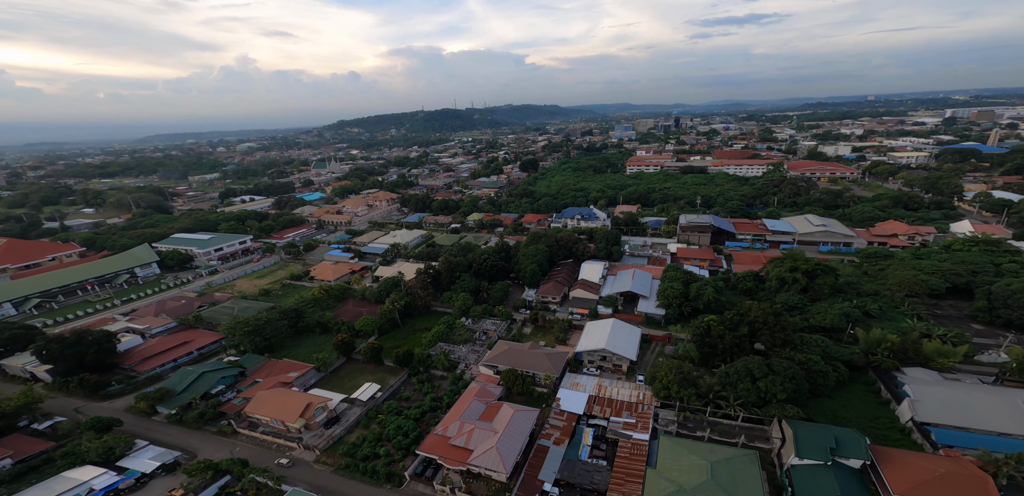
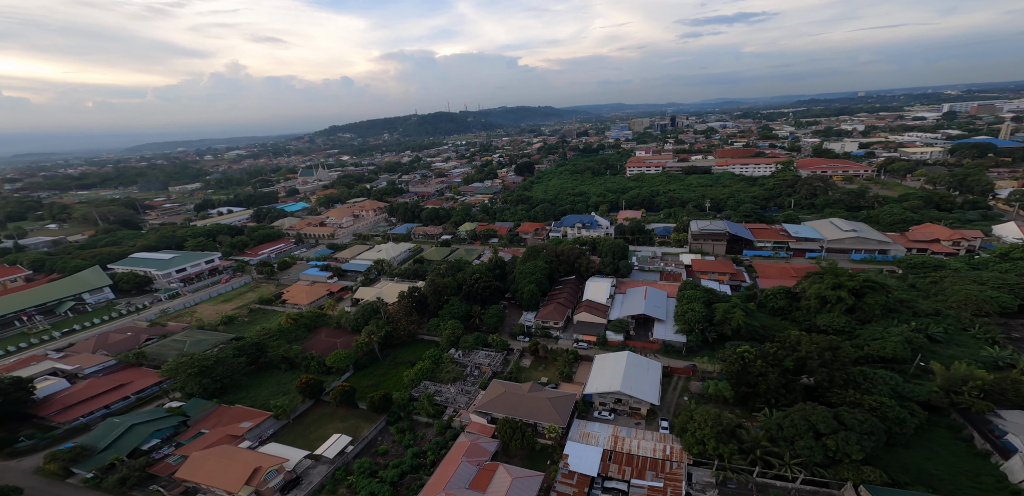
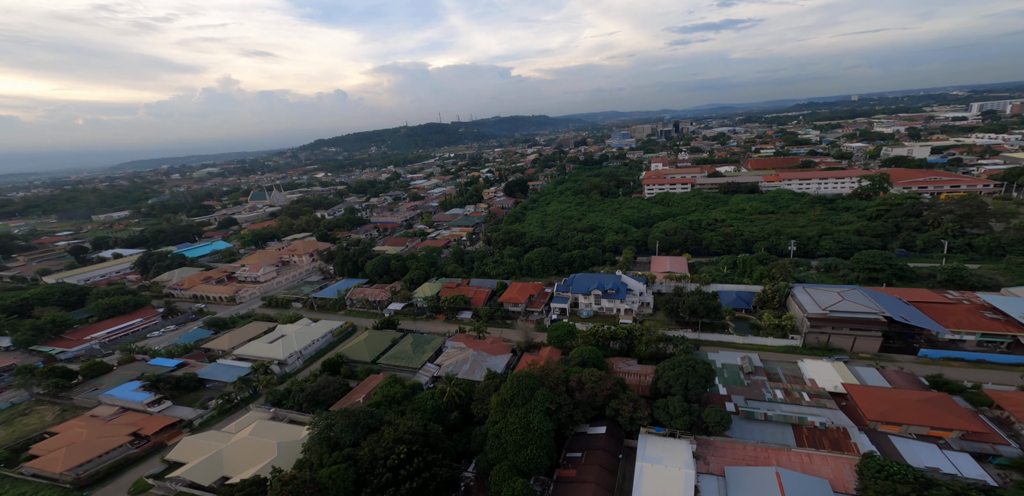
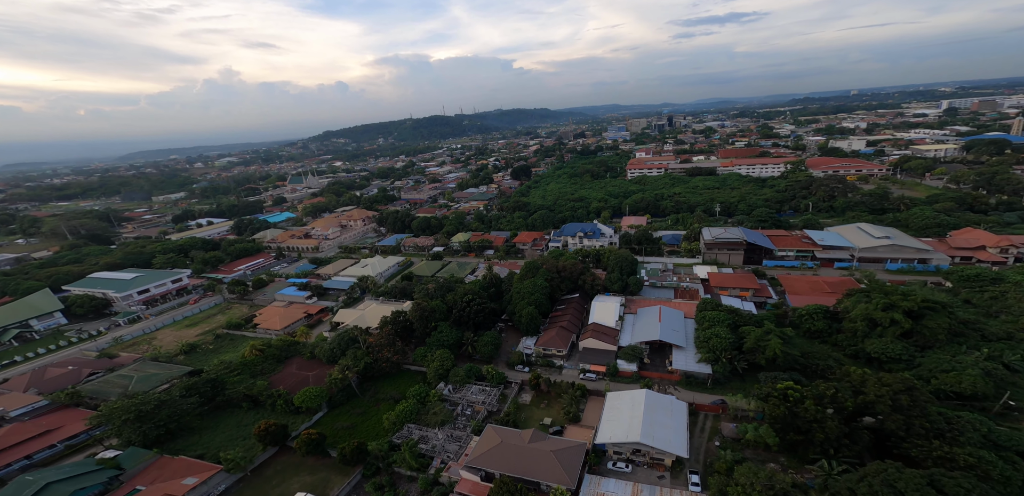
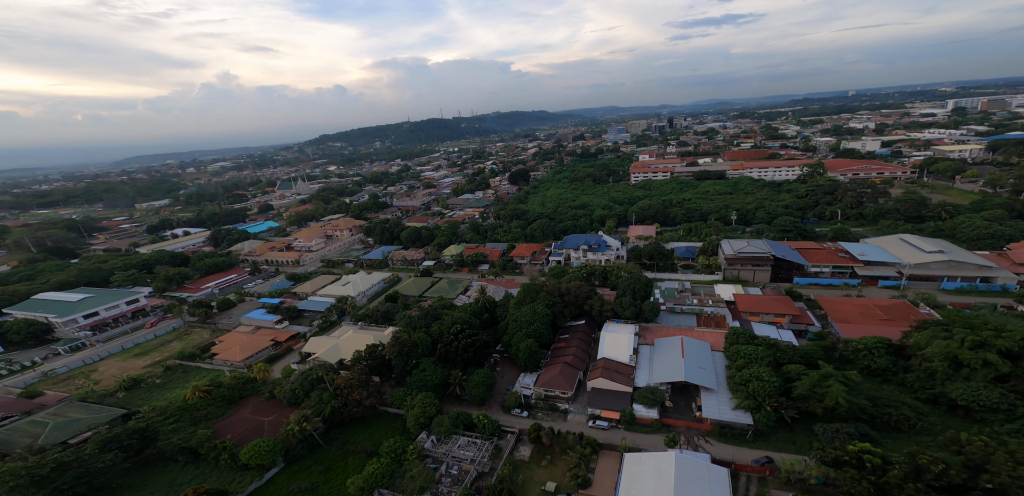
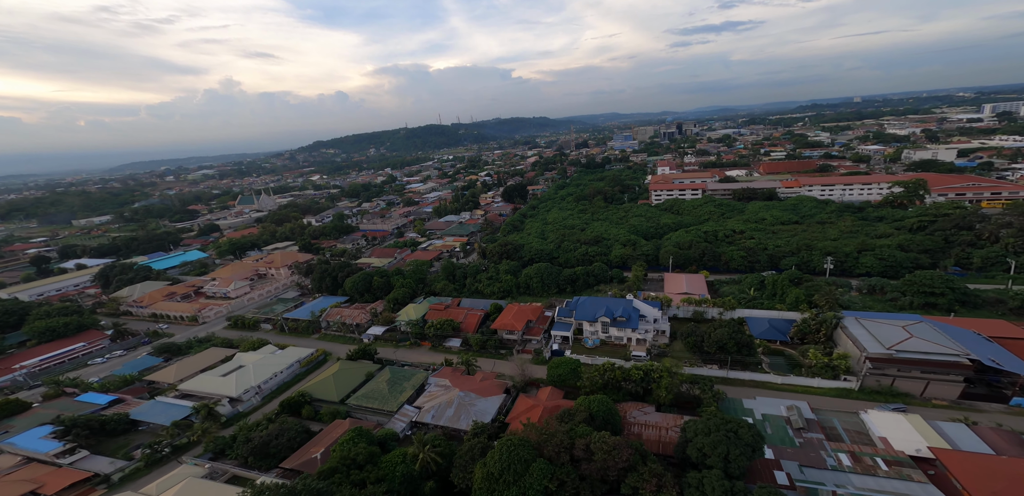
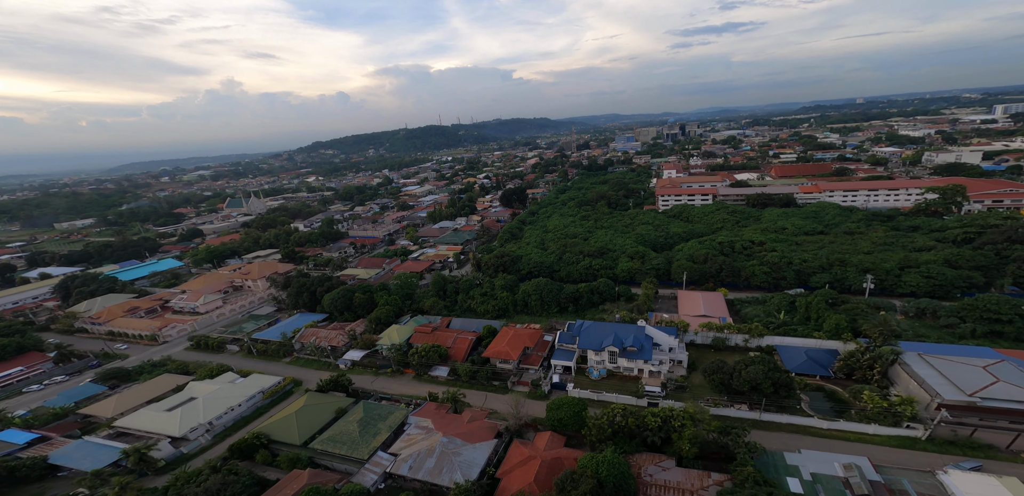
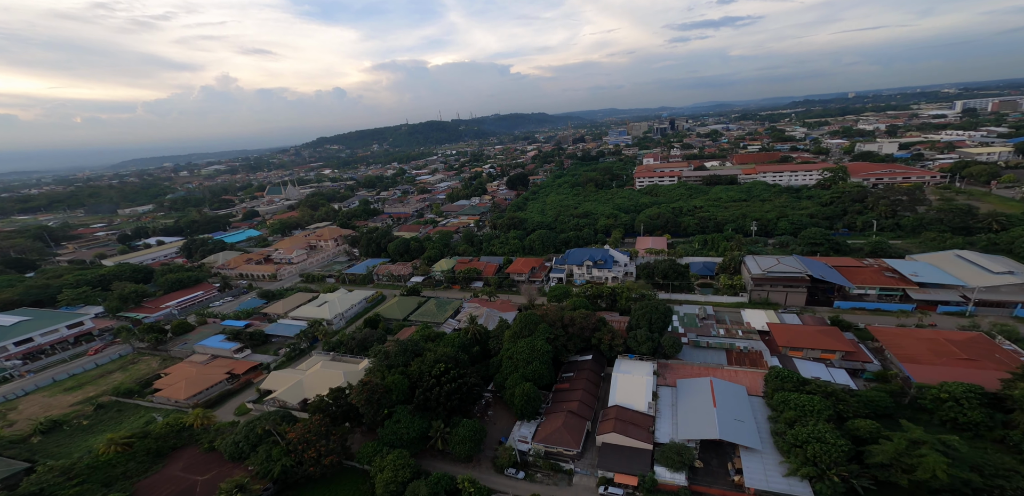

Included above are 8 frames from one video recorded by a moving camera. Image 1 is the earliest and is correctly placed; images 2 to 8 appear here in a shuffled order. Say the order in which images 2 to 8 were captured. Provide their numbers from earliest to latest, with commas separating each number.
2, 4, 5, 8, 3, 6, 7
